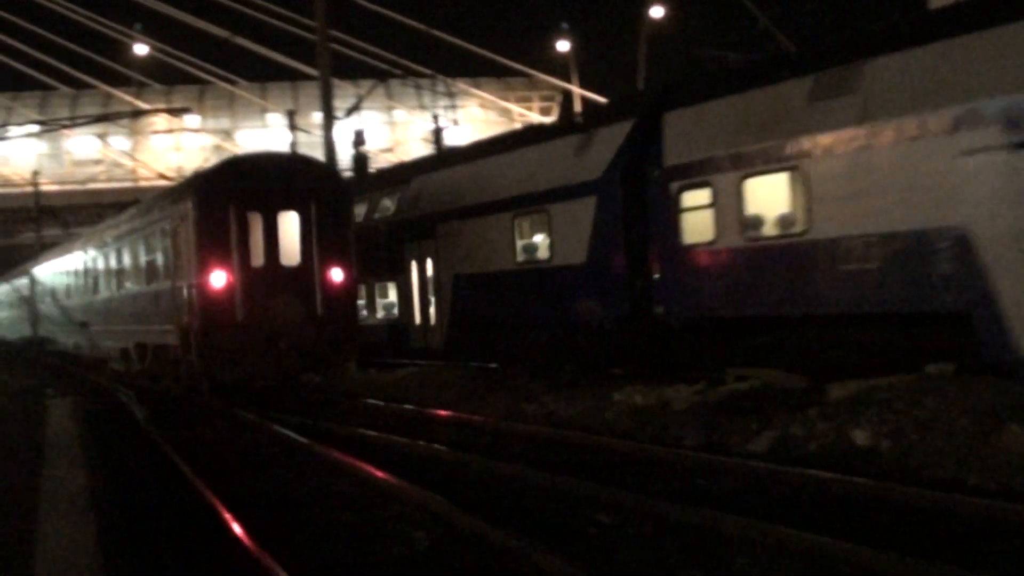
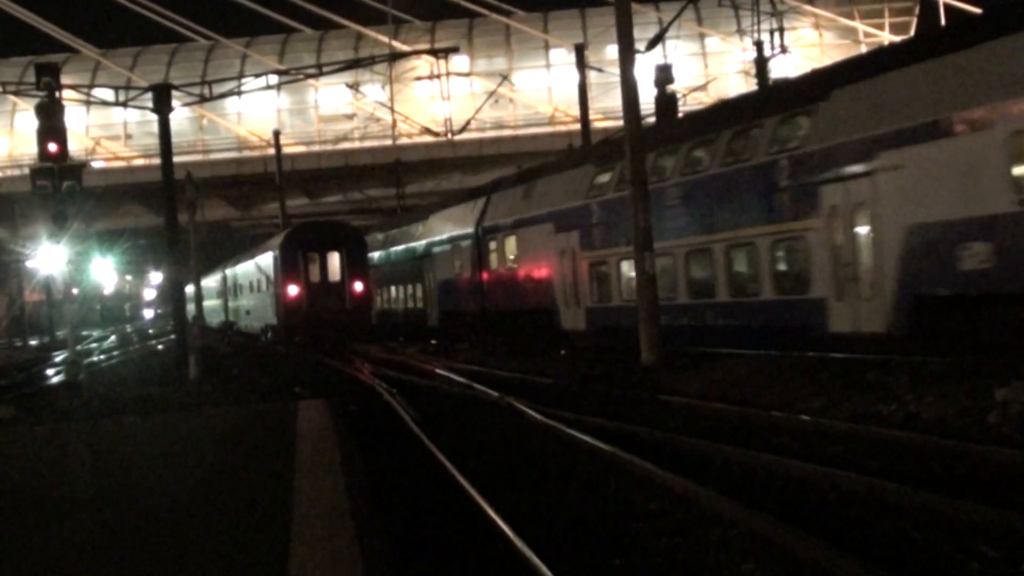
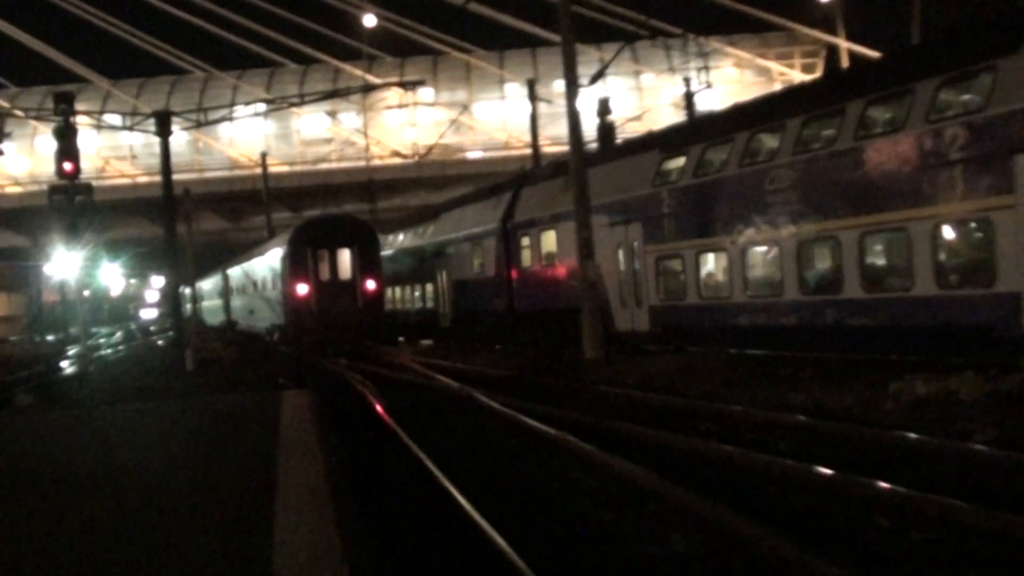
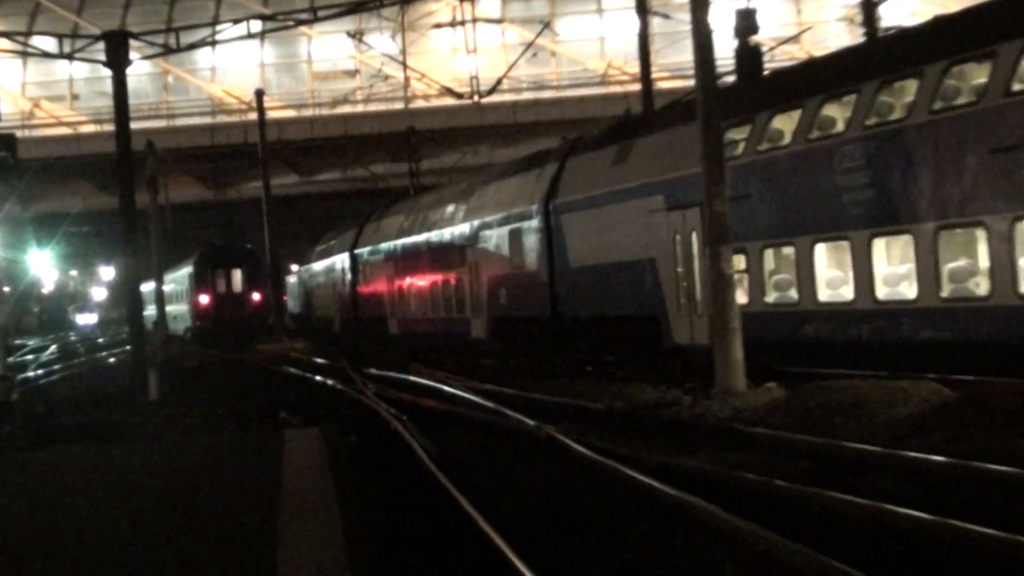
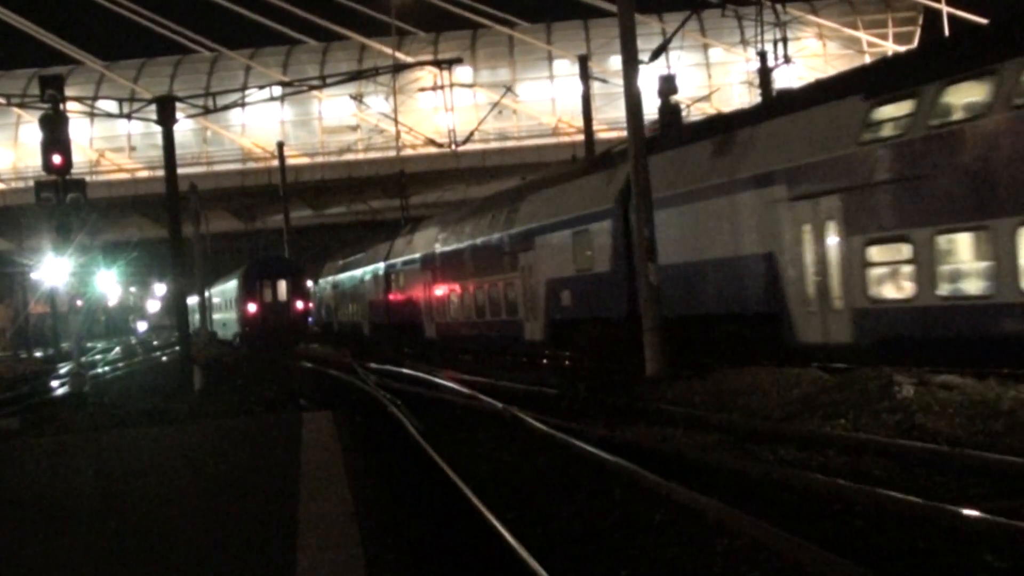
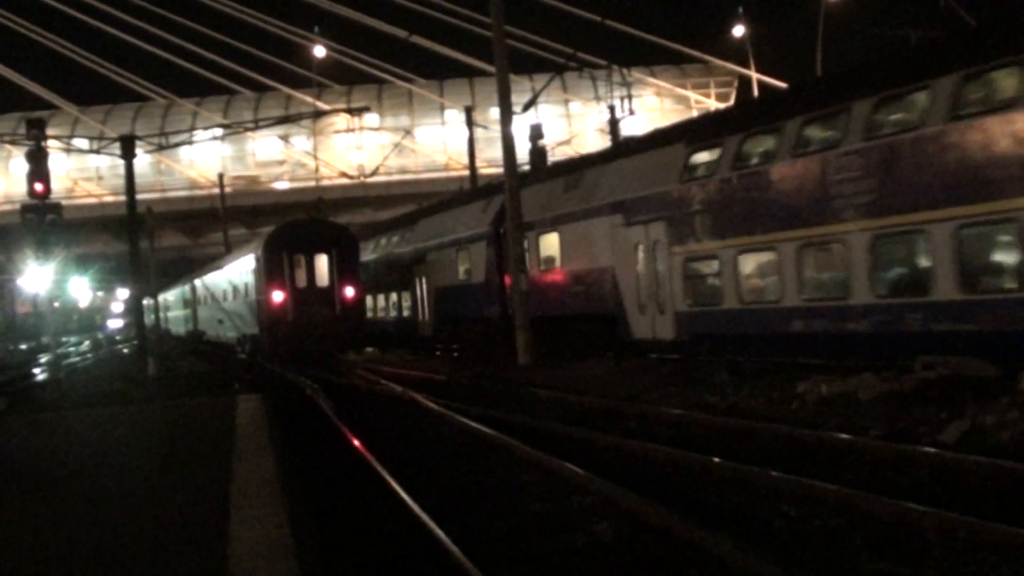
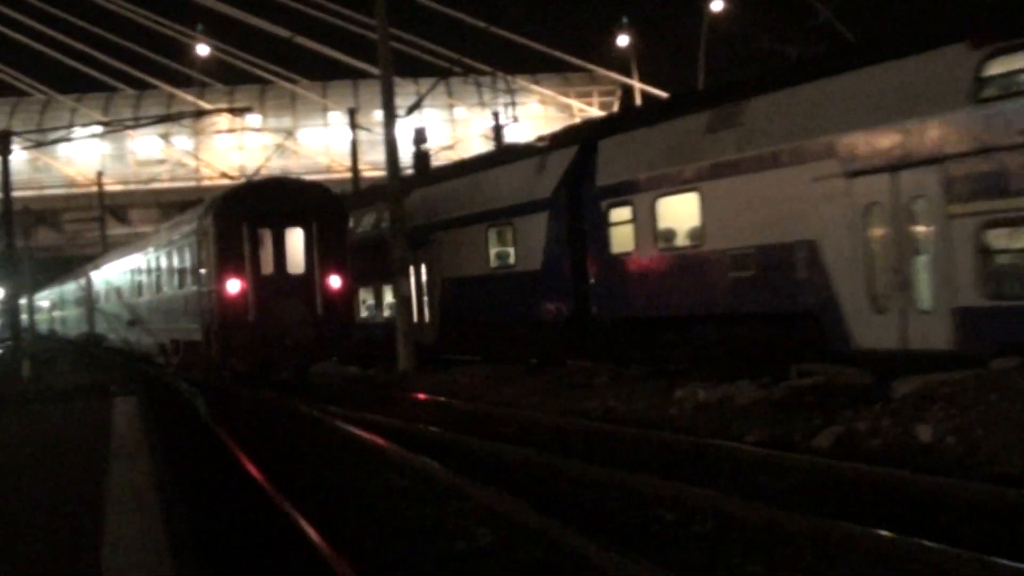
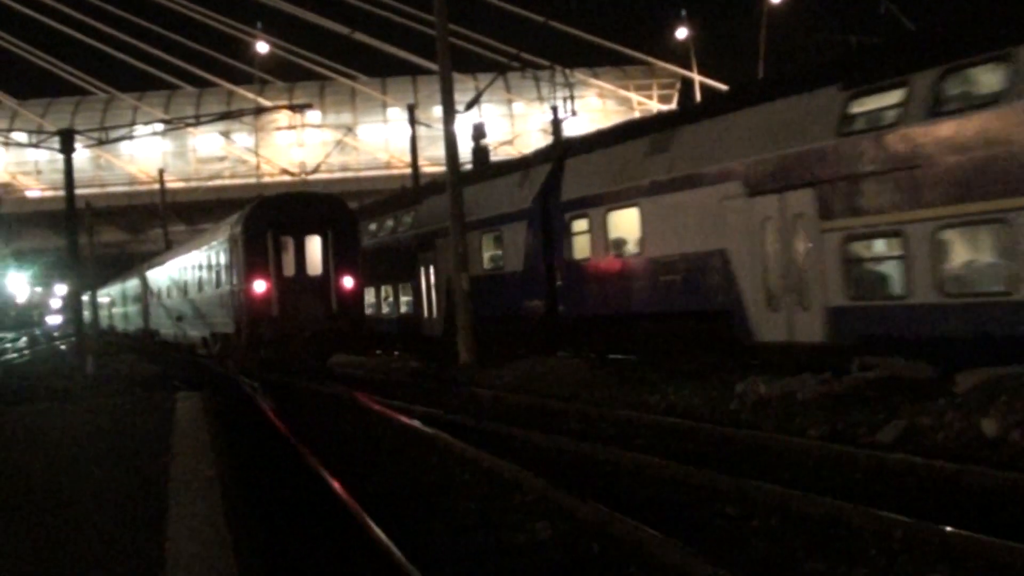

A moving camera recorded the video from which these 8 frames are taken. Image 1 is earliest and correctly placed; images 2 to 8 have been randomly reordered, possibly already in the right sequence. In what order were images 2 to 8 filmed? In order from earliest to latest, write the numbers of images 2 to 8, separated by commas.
7, 8, 6, 3, 2, 5, 4
